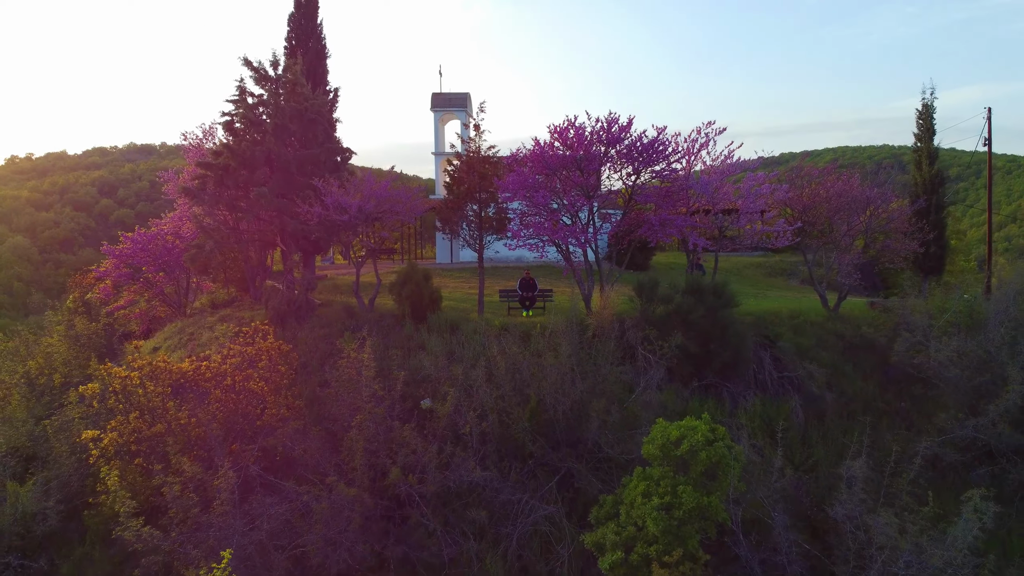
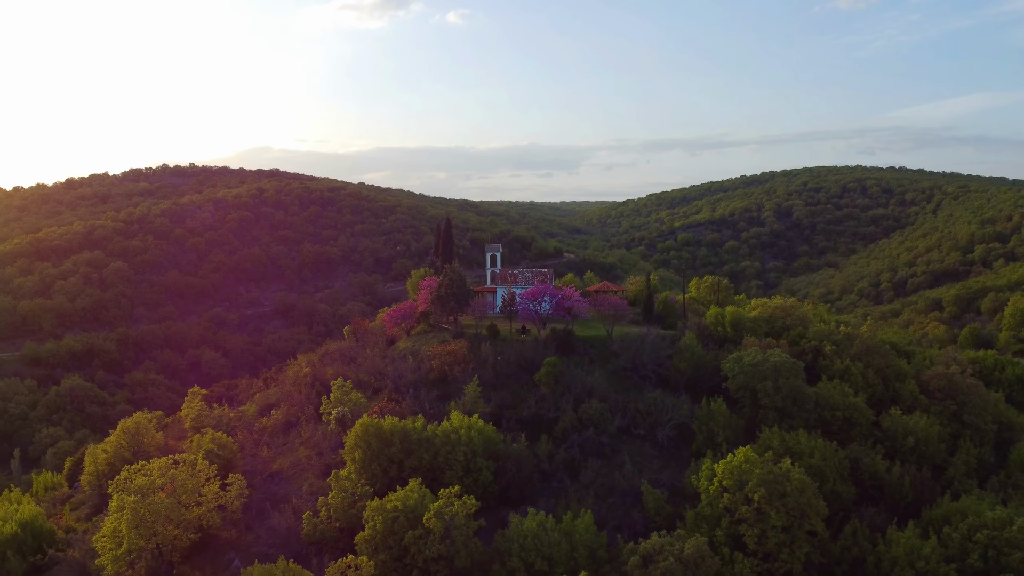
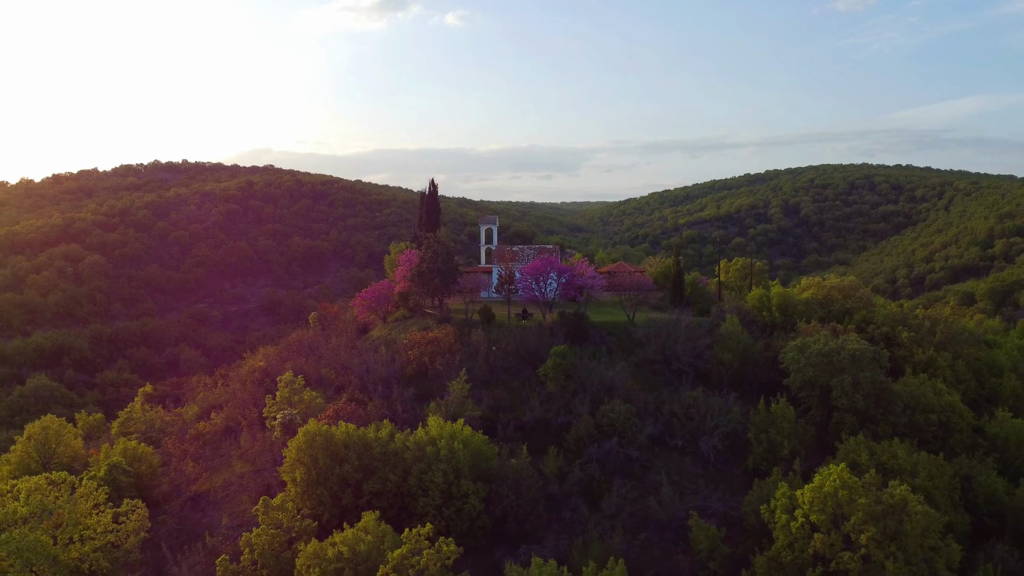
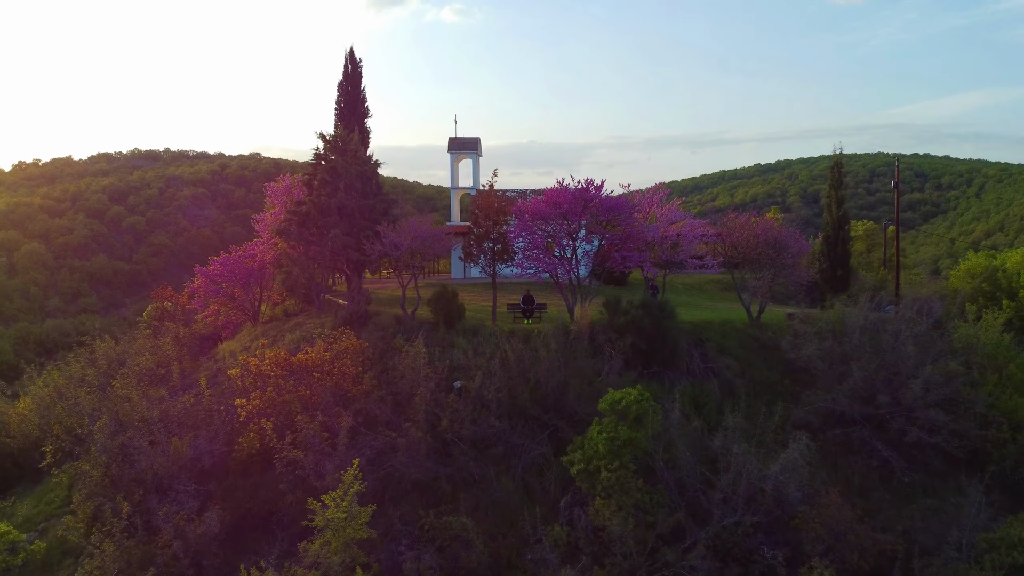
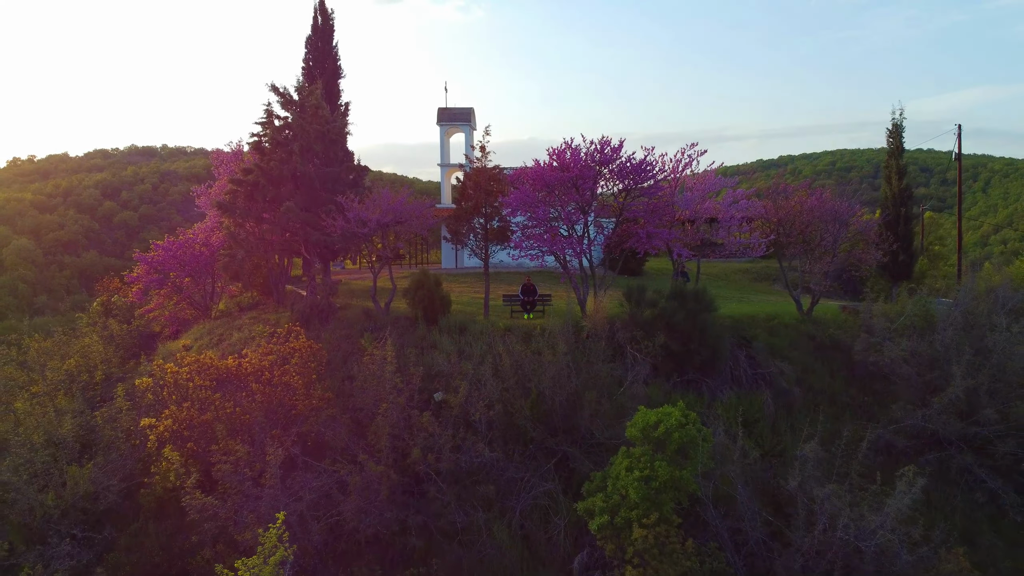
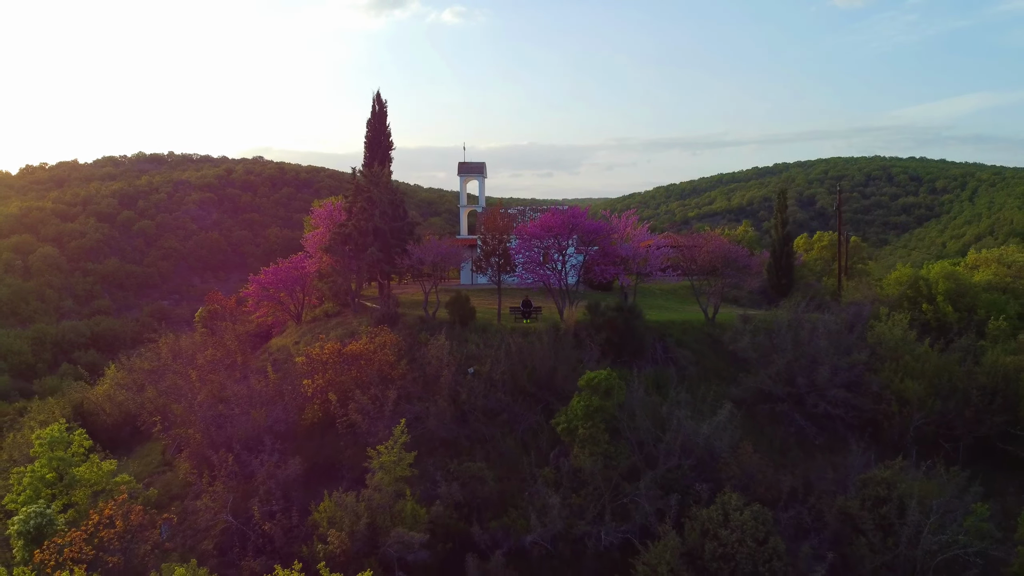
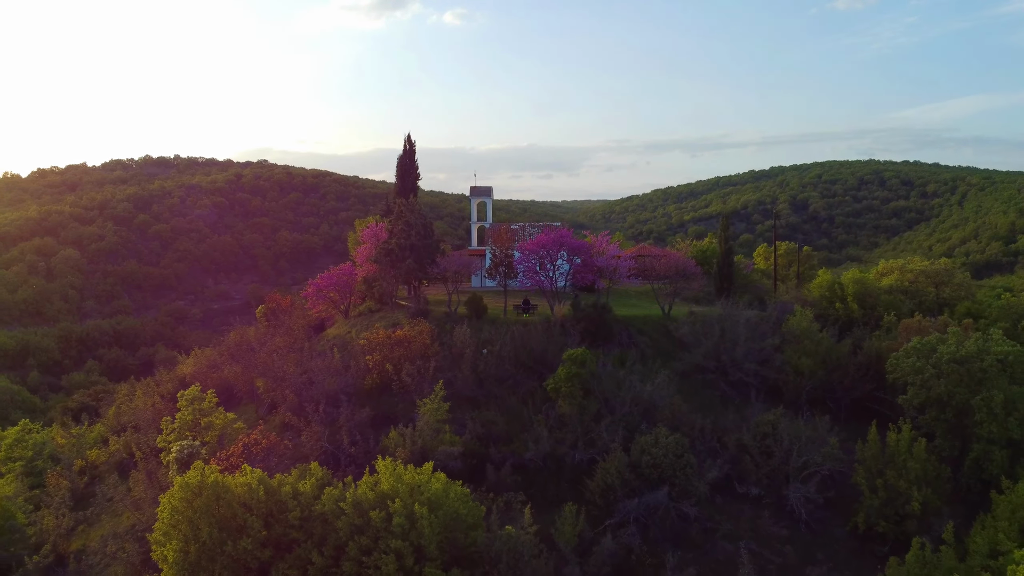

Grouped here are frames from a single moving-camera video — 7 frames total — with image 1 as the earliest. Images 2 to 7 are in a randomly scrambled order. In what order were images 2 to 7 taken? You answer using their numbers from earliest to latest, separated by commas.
5, 4, 6, 7, 3, 2
